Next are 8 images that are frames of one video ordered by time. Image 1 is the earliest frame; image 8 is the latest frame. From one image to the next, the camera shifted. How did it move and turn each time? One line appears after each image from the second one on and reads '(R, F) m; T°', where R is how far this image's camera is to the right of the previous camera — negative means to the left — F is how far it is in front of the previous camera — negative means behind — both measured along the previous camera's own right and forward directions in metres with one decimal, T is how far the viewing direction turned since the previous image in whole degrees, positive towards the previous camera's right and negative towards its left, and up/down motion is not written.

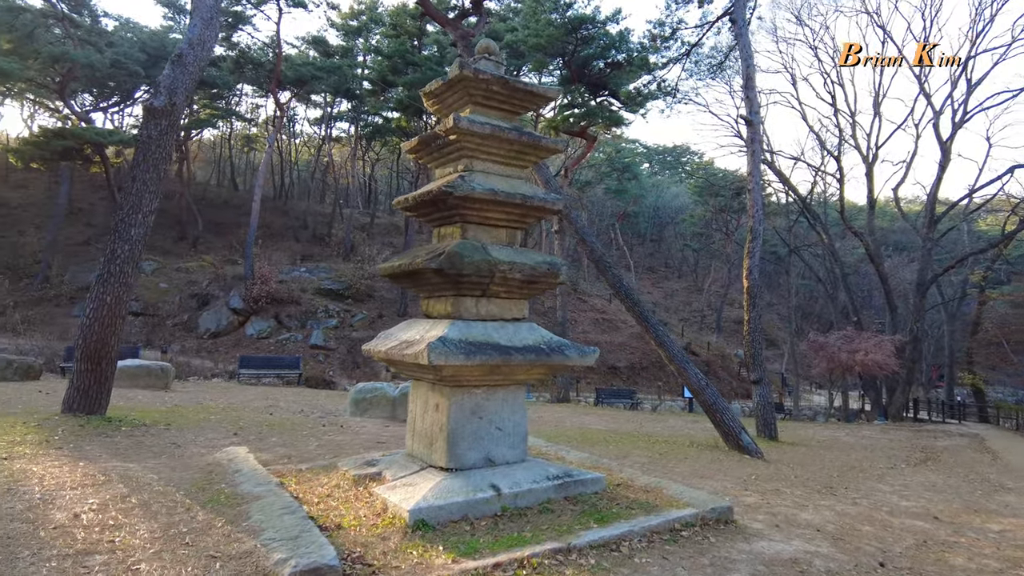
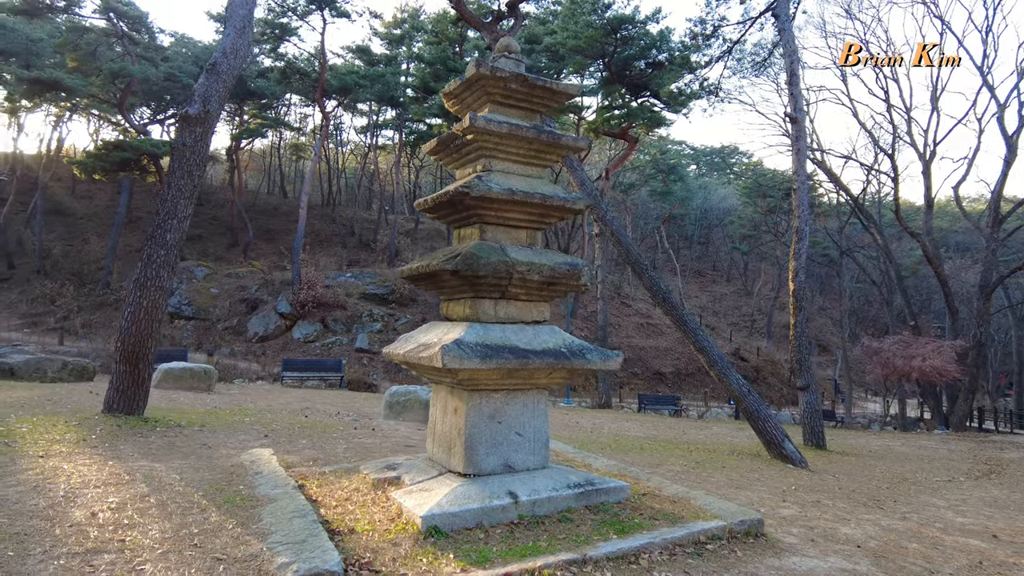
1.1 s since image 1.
(+0.2, +0.1) m; -4°
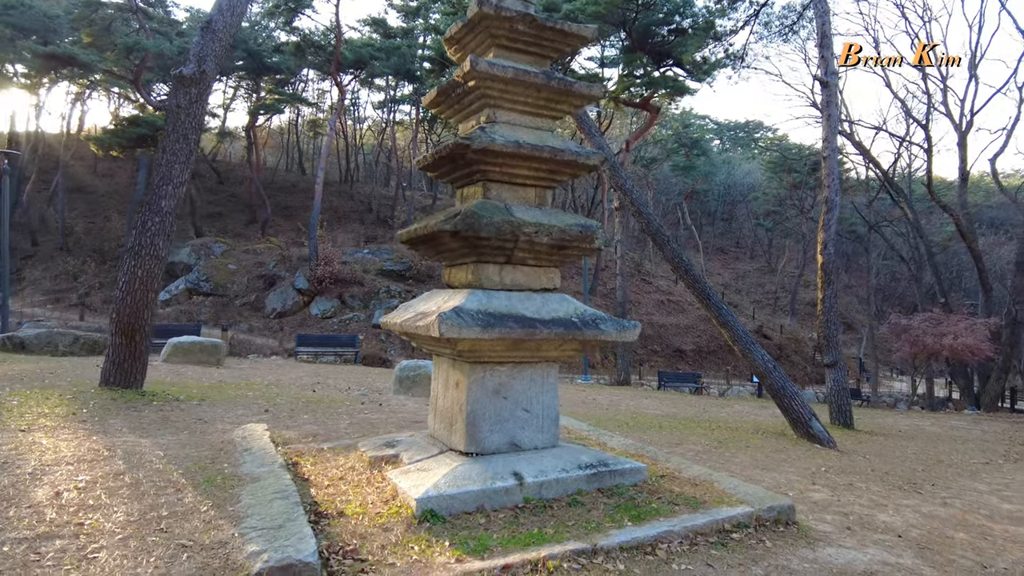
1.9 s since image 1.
(+0.1, +0.4) m; -2°
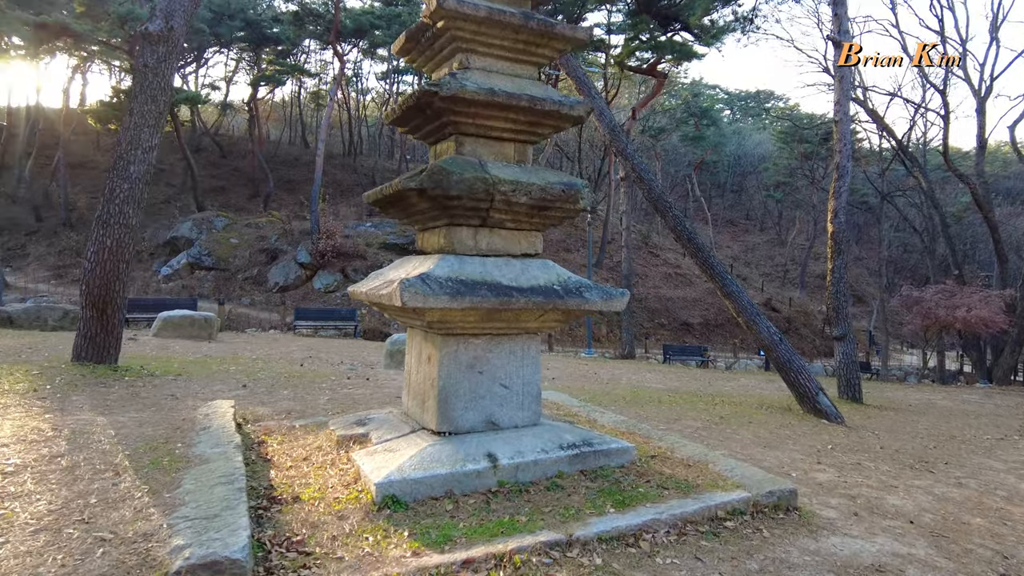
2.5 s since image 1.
(+0.2, +0.4) m; -1°
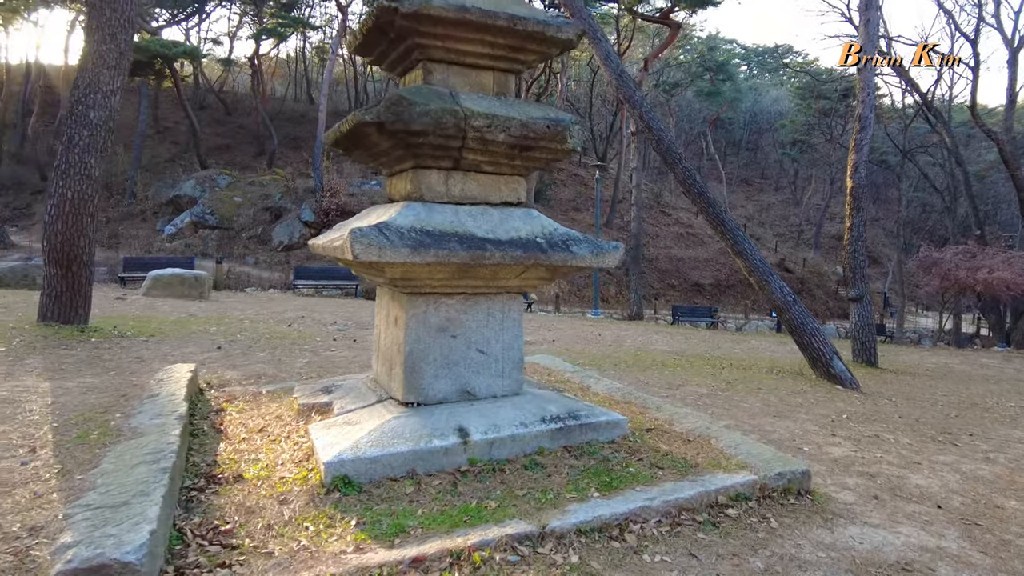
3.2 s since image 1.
(+0.2, +0.5) m; -1°
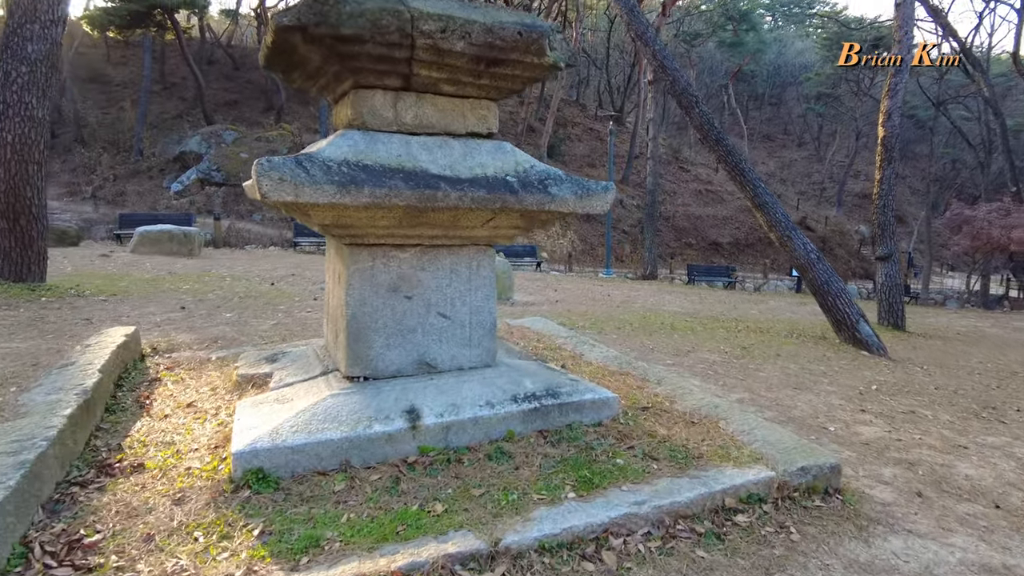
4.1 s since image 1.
(+0.2, +0.6) m; -1°
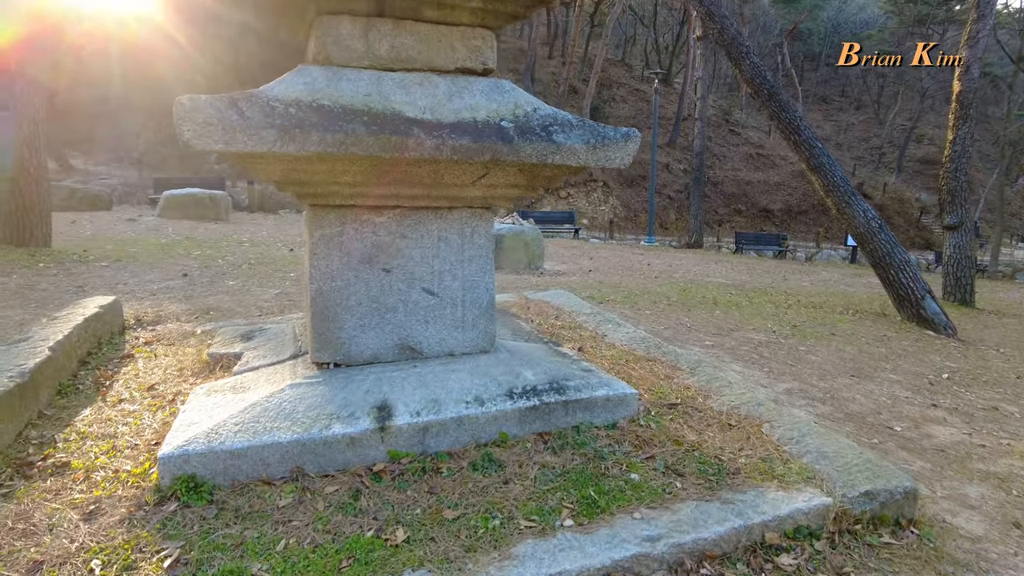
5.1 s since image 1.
(+0.2, +0.5) m; -4°
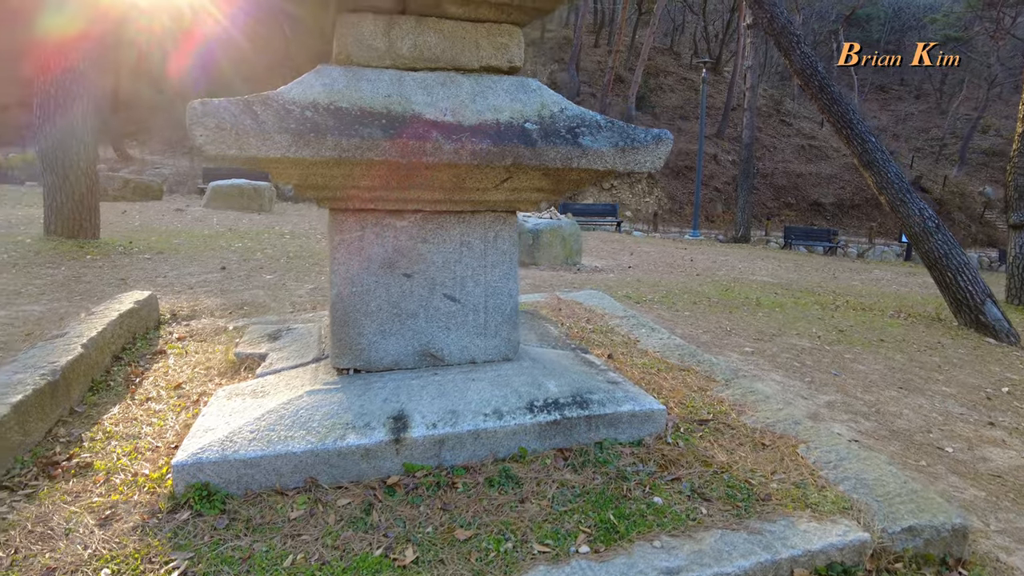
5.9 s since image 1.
(+0.1, +0.1) m; -4°
